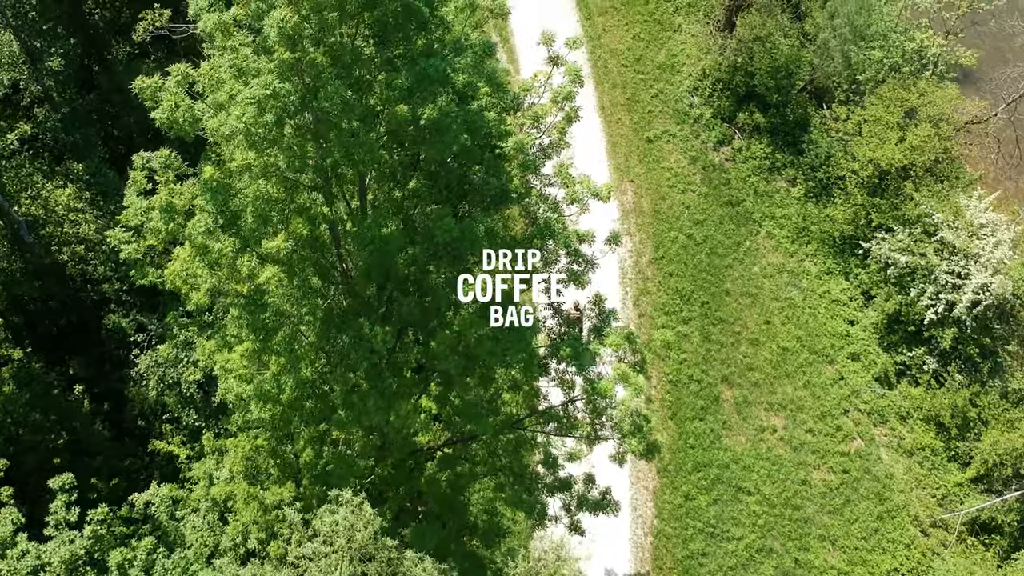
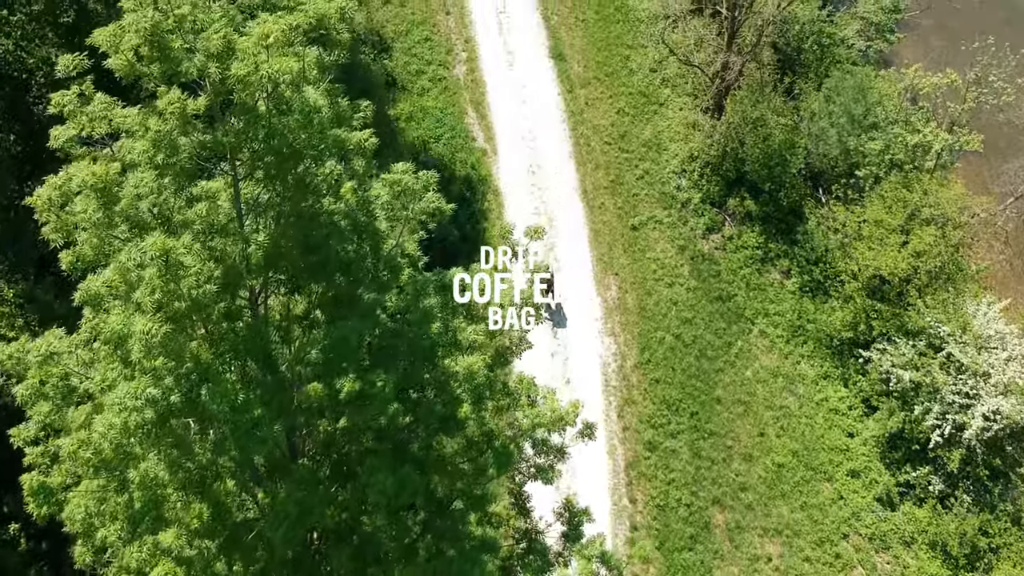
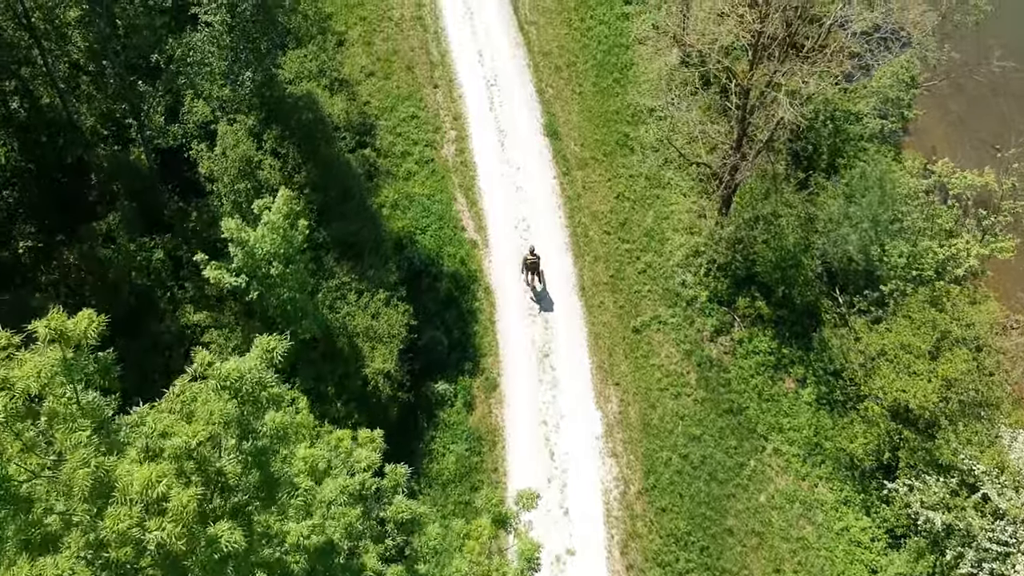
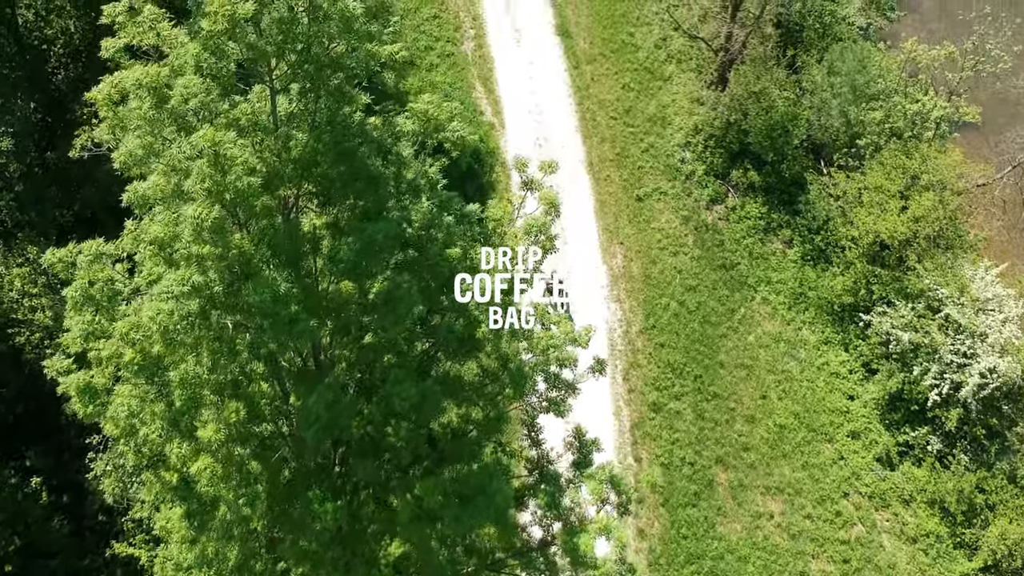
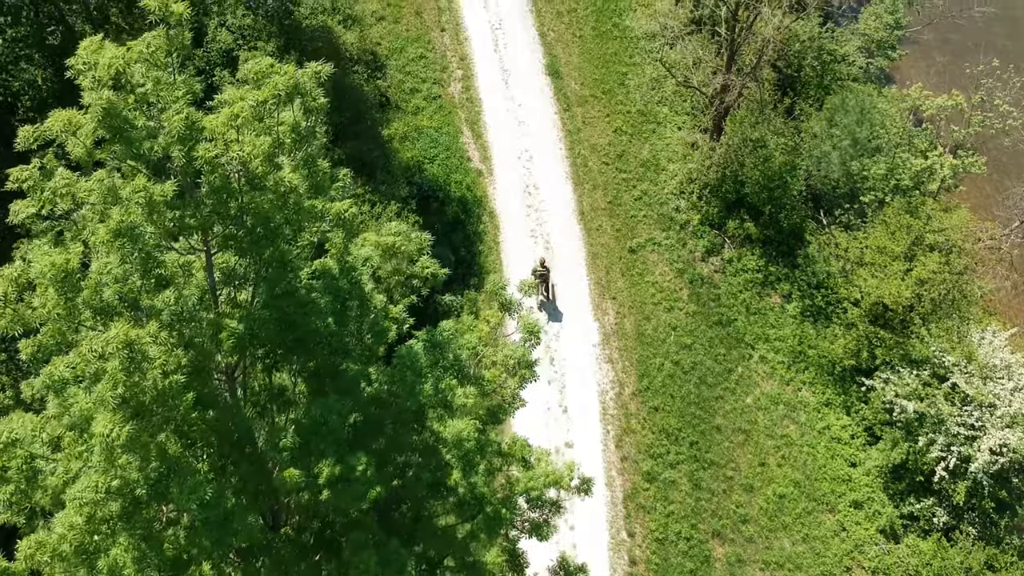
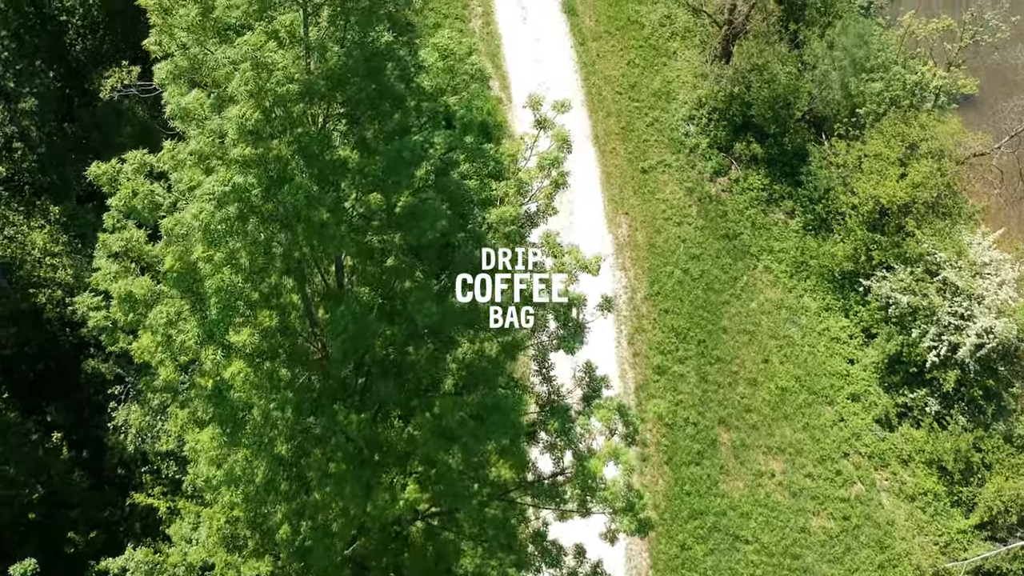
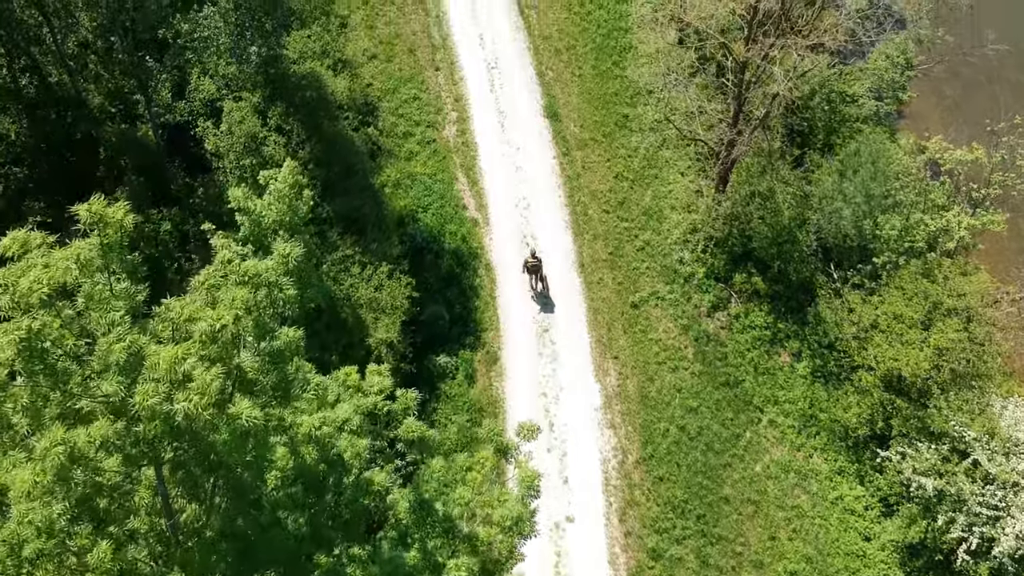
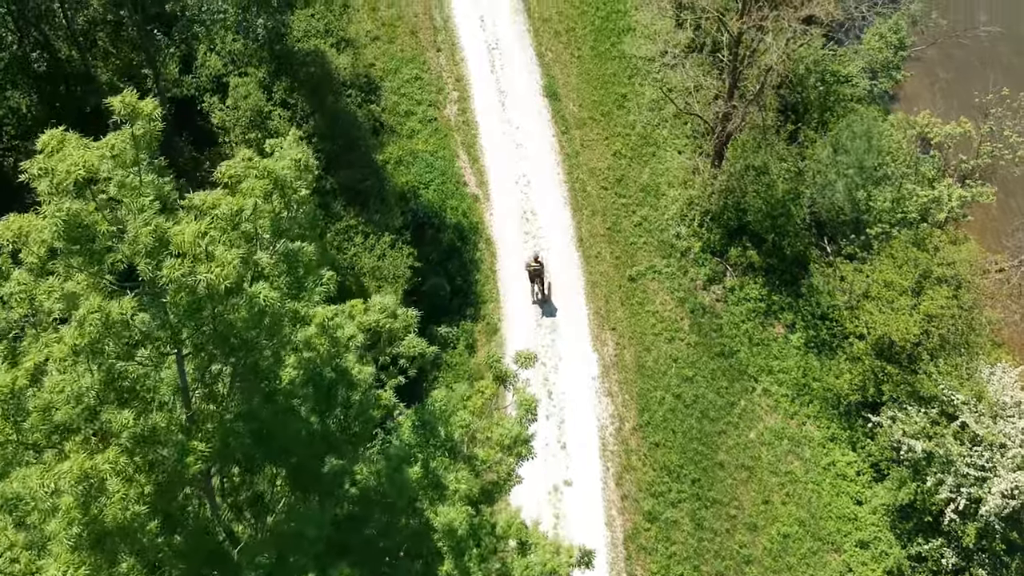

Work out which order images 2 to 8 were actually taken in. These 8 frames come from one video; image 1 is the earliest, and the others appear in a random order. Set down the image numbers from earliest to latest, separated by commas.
6, 4, 2, 5, 8, 7, 3
